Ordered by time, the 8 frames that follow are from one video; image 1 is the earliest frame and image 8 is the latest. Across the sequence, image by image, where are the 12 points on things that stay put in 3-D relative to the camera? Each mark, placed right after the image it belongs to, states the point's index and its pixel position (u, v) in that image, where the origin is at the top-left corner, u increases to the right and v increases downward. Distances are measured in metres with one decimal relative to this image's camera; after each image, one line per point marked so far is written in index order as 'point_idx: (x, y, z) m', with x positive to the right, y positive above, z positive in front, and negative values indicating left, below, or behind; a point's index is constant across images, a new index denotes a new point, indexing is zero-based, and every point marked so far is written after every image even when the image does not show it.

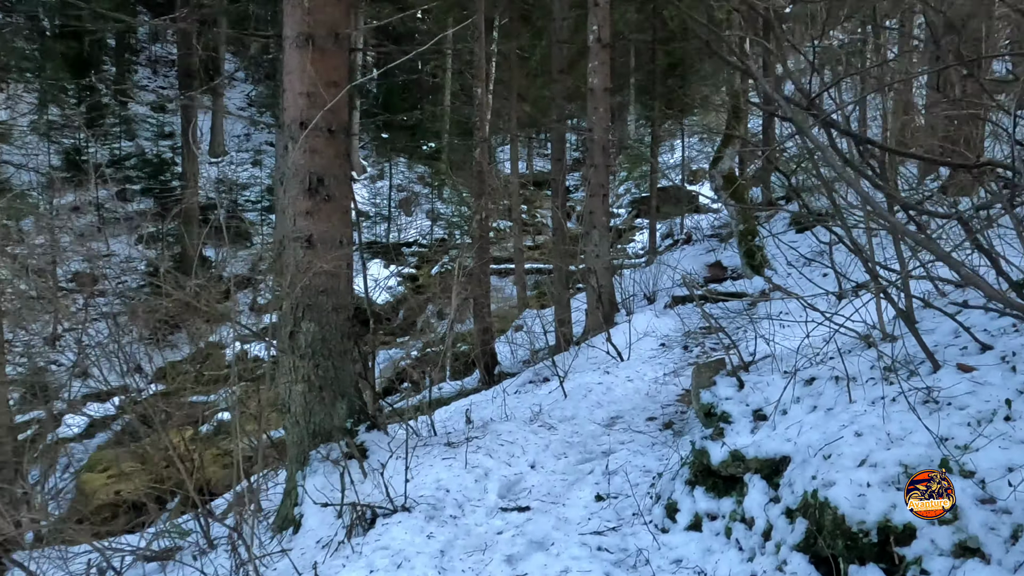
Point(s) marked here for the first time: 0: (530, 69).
0: (+0.3, +3.9, +13.3) m
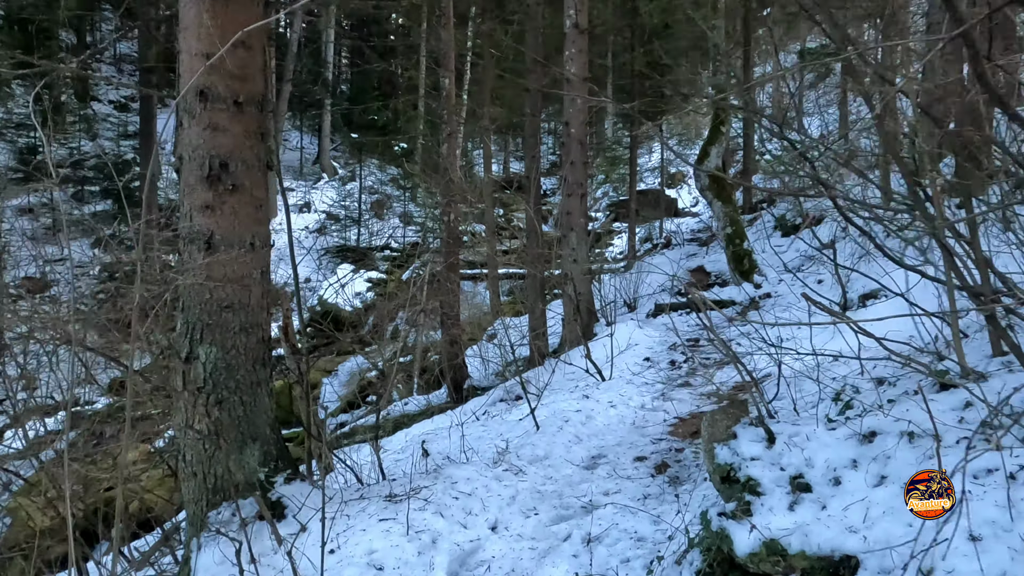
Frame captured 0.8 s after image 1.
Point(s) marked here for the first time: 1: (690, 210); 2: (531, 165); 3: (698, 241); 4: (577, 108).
0: (-0.1, +3.8, +12.9) m
1: (+4.0, +1.8, +17.2) m
2: (+0.2, +1.5, +9.1) m
3: (+3.4, +0.9, +13.6) m
4: (+0.7, +1.8, +7.2) m
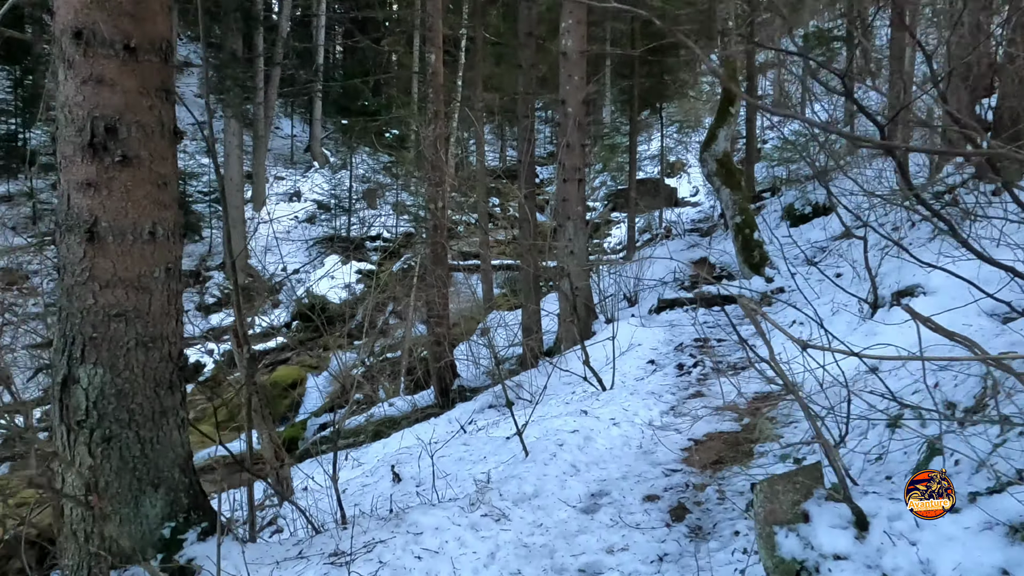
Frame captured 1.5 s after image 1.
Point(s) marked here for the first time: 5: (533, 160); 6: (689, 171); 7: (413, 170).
0: (-0.2, +3.9, +12.4) m
1: (+3.9, +2.0, +16.7) m
2: (+0.2, +1.6, +8.7) m
3: (+3.3, +1.0, +13.2) m
4: (+0.6, +1.8, +6.8) m
5: (+0.2, +1.4, +8.4) m
6: (+4.2, +2.8, +18.2) m
7: (-1.3, +1.6, +9.9) m
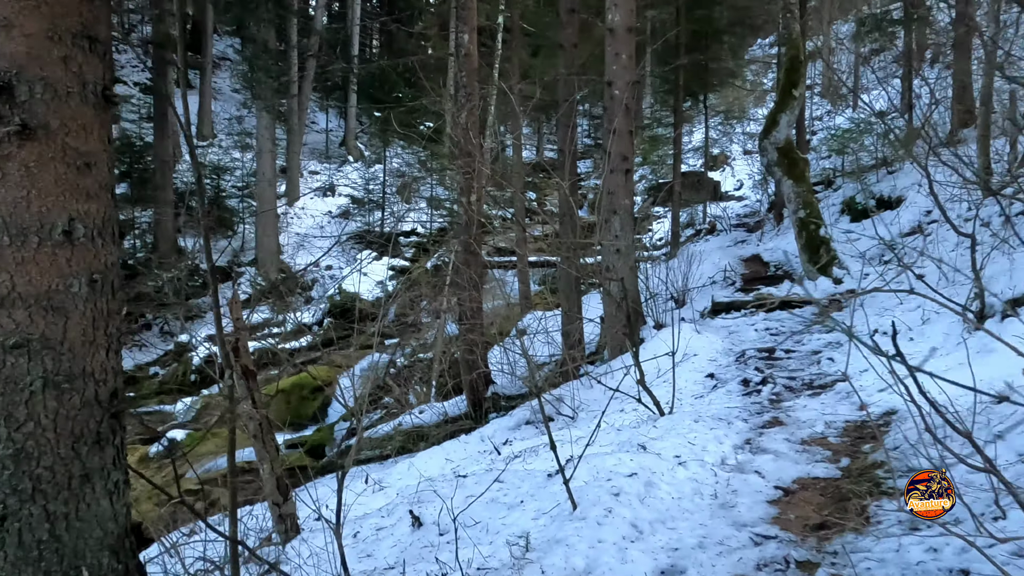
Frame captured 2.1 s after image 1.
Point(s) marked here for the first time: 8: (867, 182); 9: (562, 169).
0: (+0.4, +4.0, +12.0) m
1: (+4.7, +2.0, +16.1) m
2: (+0.6, +1.6, +8.2) m
3: (+3.9, +1.0, +12.6) m
4: (+0.9, +1.8, +6.3) m
5: (+0.6, +1.5, +8.0) m
6: (+5.1, +2.9, +17.5) m
7: (-0.8, +1.6, +9.5) m
8: (+4.5, +1.3, +9.6) m
9: (+0.5, +1.3, +8.0) m
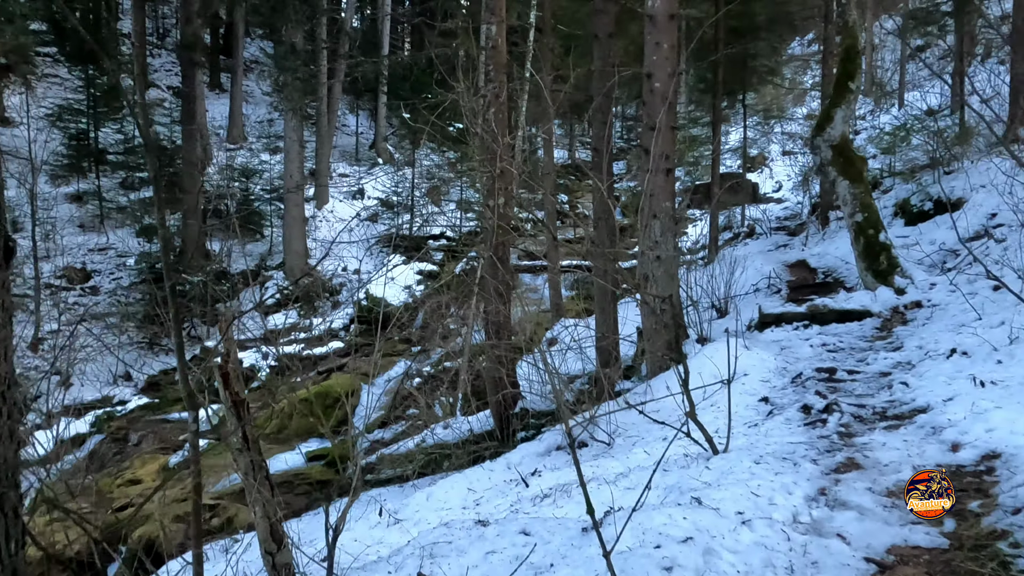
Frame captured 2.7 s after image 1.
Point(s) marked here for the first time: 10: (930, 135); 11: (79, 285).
0: (+0.9, +3.9, +11.6) m
1: (+5.4, +1.9, +15.6) m
2: (+0.9, +1.5, +7.9) m
3: (+4.4, +0.9, +12.1) m
4: (+1.2, +1.8, +5.9) m
5: (+1.0, +1.4, +7.7) m
6: (+5.8, +2.8, +17.0) m
7: (-0.4, +1.5, +9.2) m
8: (+4.9, +1.3, +9.1) m
9: (+0.8, +1.2, +7.7) m
10: (+5.6, +2.0, +10.0) m
11: (-6.8, 0.0, +11.8) m
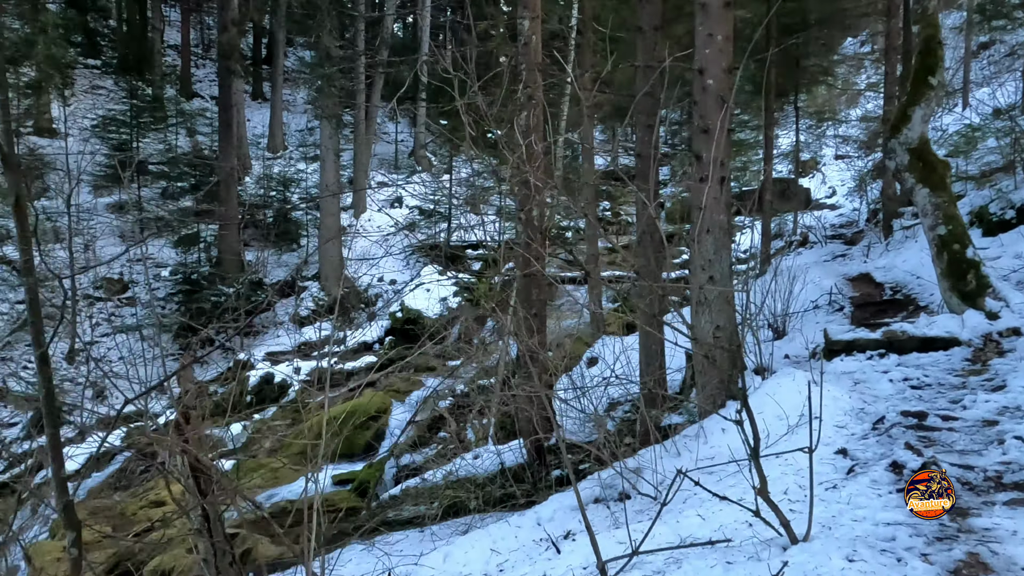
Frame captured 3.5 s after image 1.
0: (+1.5, +3.7, +11.2) m
1: (+6.2, +1.7, +14.9) m
2: (+1.3, +1.4, +7.4) m
3: (+5.0, +0.8, +11.5) m
4: (+1.4, +1.6, +5.5) m
5: (+1.3, +1.3, +7.2) m
6: (+6.7, +2.5, +16.3) m
7: (0.0, +1.4, +8.8) m
8: (+5.3, +1.1, +8.4) m
9: (+1.2, +1.1, +7.2) m
10: (+6.1, +1.9, +9.3) m
11: (-6.2, -0.1, +11.8) m
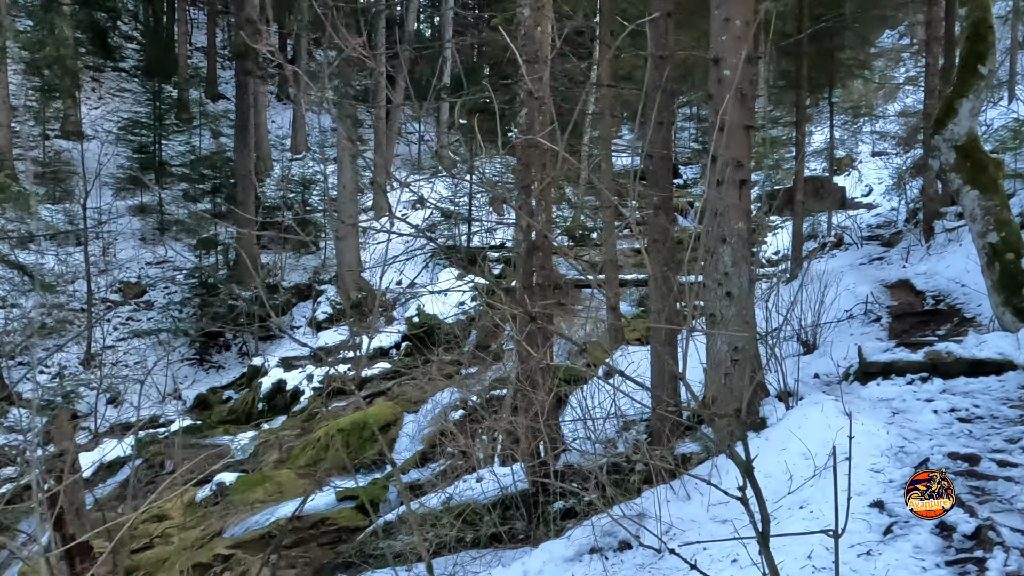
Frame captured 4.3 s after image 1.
0: (+1.8, +3.7, +10.8) m
1: (+6.6, +1.7, +14.3) m
2: (+1.4, +1.3, +7.1) m
3: (+5.3, +0.7, +10.9) m
4: (+1.5, +1.6, +5.1) m
5: (+1.5, +1.2, +6.8) m
6: (+7.2, +2.5, +15.6) m
7: (+0.2, +1.3, +8.5) m
8: (+5.5, +1.1, +7.8) m
9: (+1.3, +1.0, +6.9) m
10: (+6.3, +1.8, +8.7) m
11: (-5.9, -0.2, +11.7) m
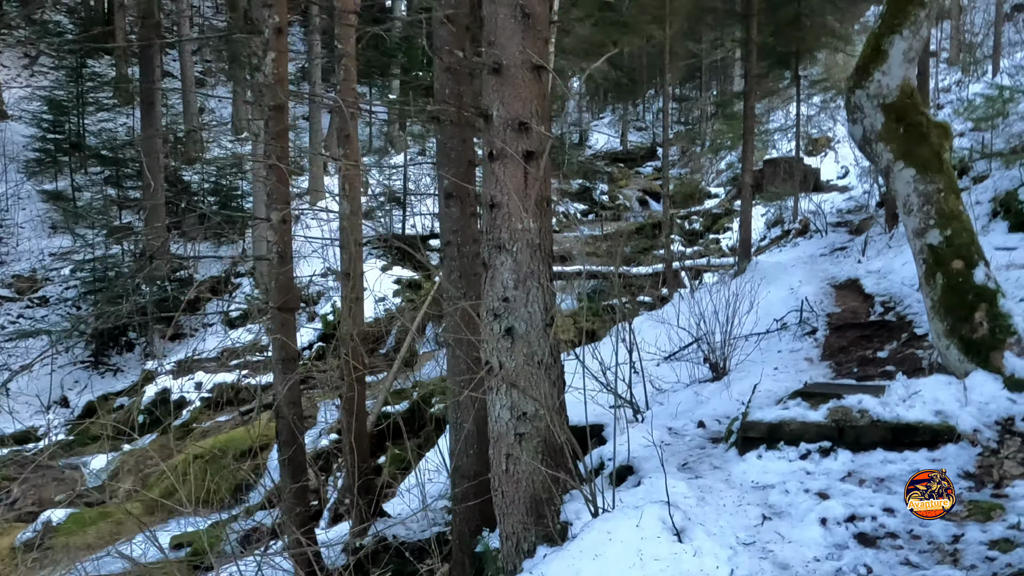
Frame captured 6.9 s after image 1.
0: (+0.9, +3.8, +9.7) m
1: (+5.7, +1.9, +13.2) m
2: (+0.6, +1.3, +6.0) m
3: (+4.4, +0.8, +9.9) m
4: (+0.6, +1.5, +4.0) m
5: (+0.6, +1.2, +5.7) m
6: (+6.3, +2.7, +14.6) m
7: (-0.7, +1.3, +7.4) m
8: (+4.6, +1.1, +6.8) m
9: (+0.5, +1.0, +5.8) m
10: (+5.4, +1.9, +7.7) m
11: (-6.8, -0.1, +10.6) m
